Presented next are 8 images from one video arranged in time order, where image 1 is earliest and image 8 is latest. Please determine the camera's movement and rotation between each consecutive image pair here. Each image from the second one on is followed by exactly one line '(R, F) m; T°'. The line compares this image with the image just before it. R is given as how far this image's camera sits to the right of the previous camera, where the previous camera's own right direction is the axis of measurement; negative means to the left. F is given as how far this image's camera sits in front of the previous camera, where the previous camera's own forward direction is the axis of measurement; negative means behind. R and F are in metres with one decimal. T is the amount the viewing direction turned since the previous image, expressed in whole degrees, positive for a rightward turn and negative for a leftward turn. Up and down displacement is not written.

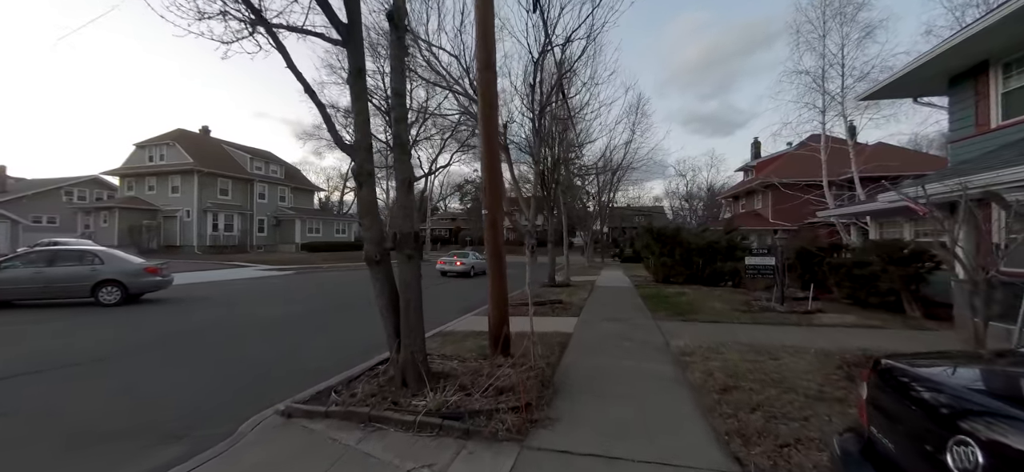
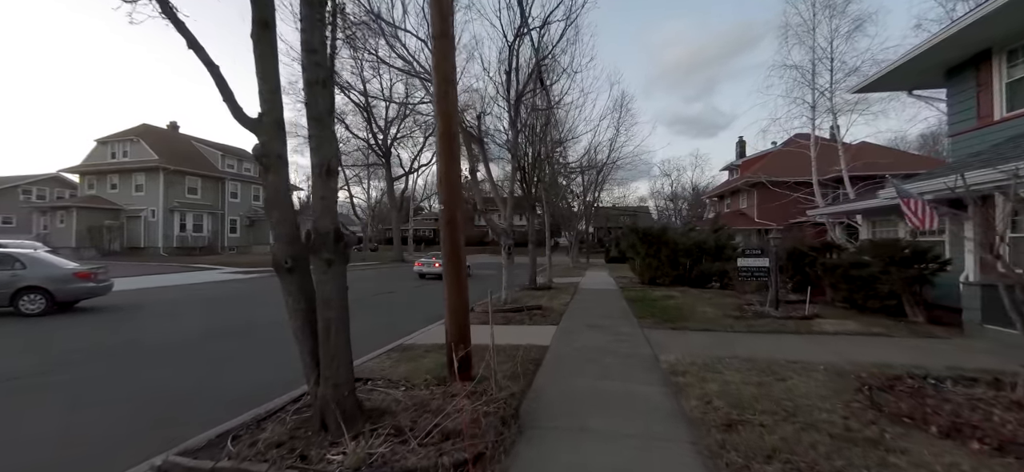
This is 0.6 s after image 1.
(+0.3, +1.0) m; +2°
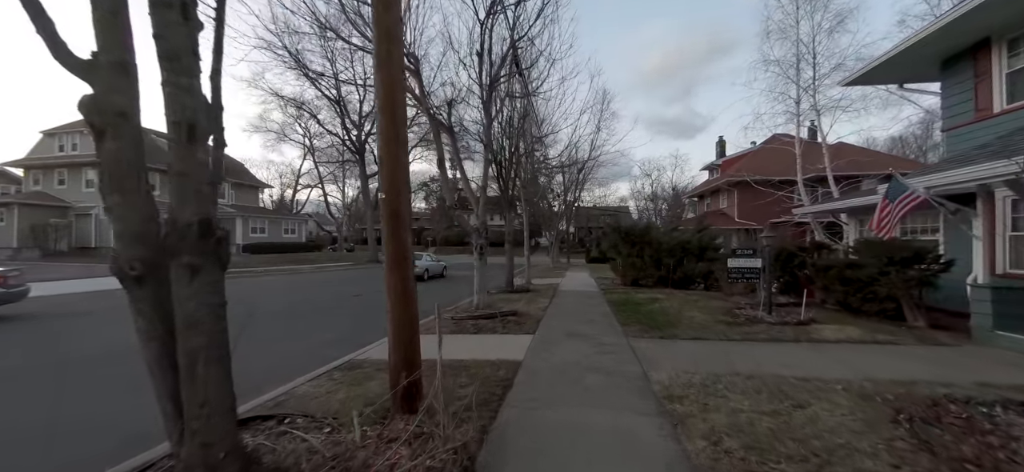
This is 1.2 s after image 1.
(+0.2, +1.0) m; +3°
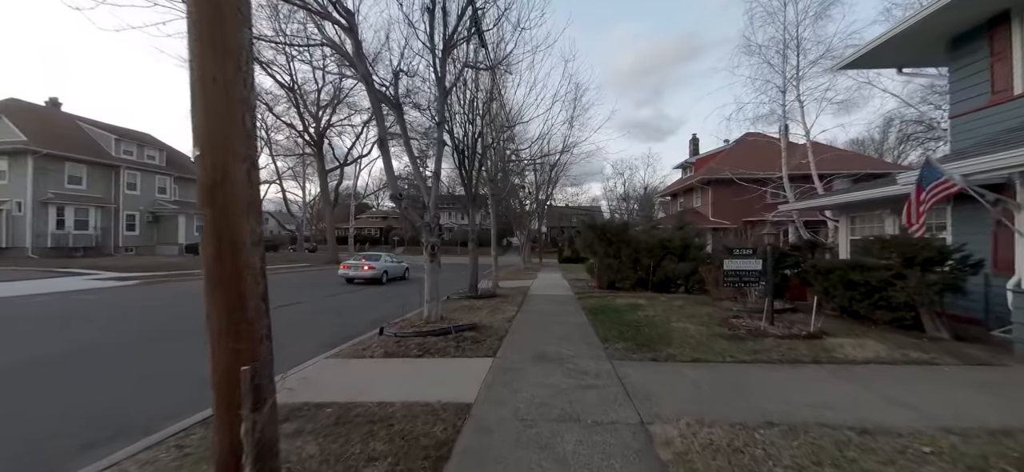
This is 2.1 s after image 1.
(+0.3, +1.6) m; +4°
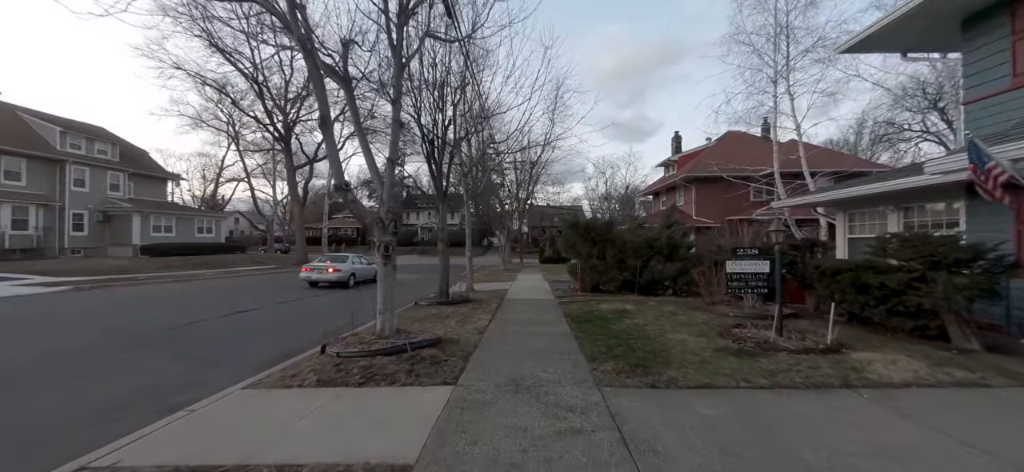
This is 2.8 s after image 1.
(+0.2, +1.2) m; +3°
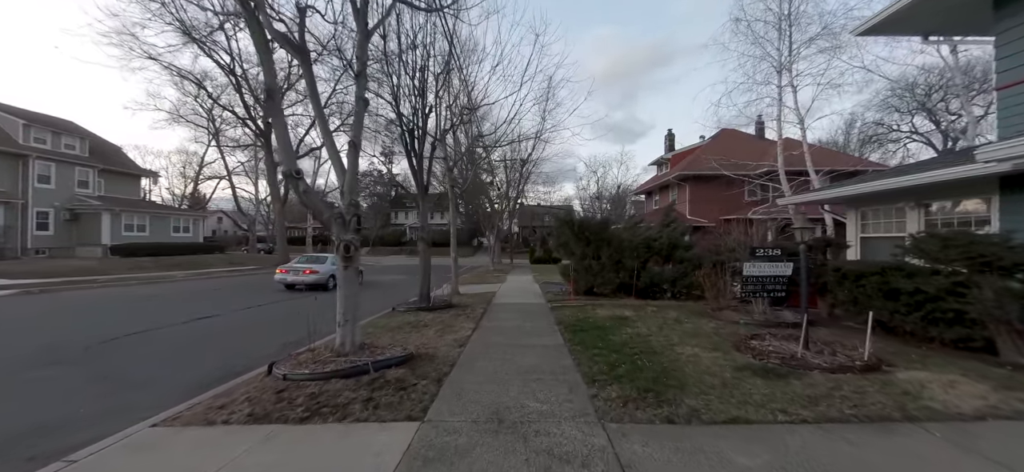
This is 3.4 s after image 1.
(+0.1, +1.0) m; +1°
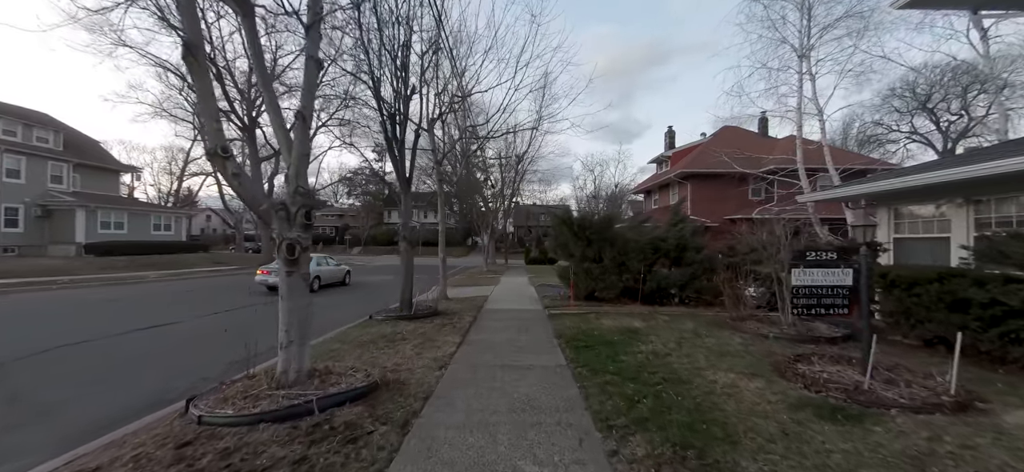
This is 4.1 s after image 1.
(0.0, +1.1) m; +1°
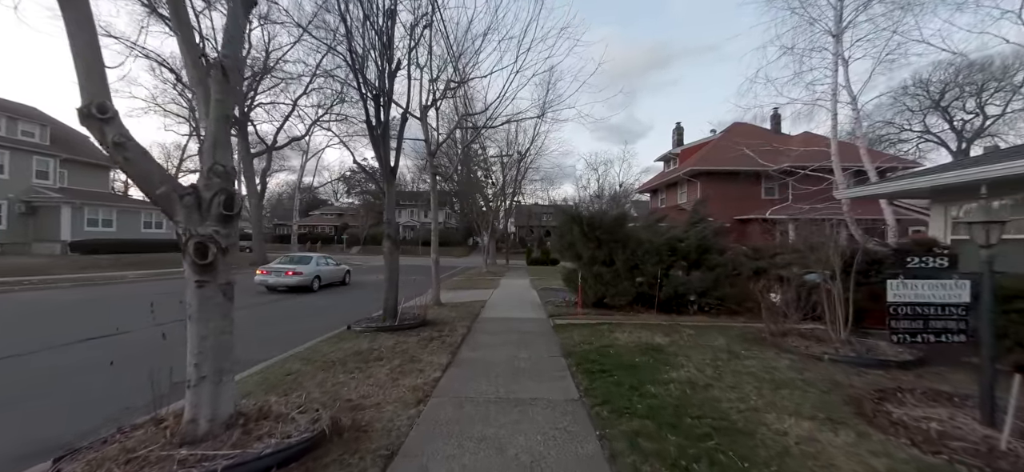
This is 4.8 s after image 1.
(0.0, +1.2) m; 0°
